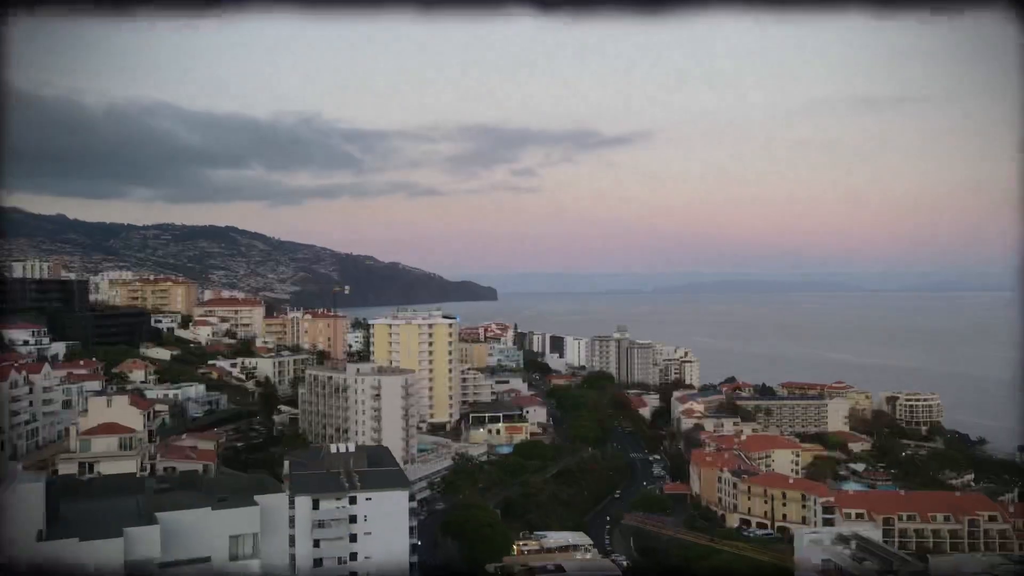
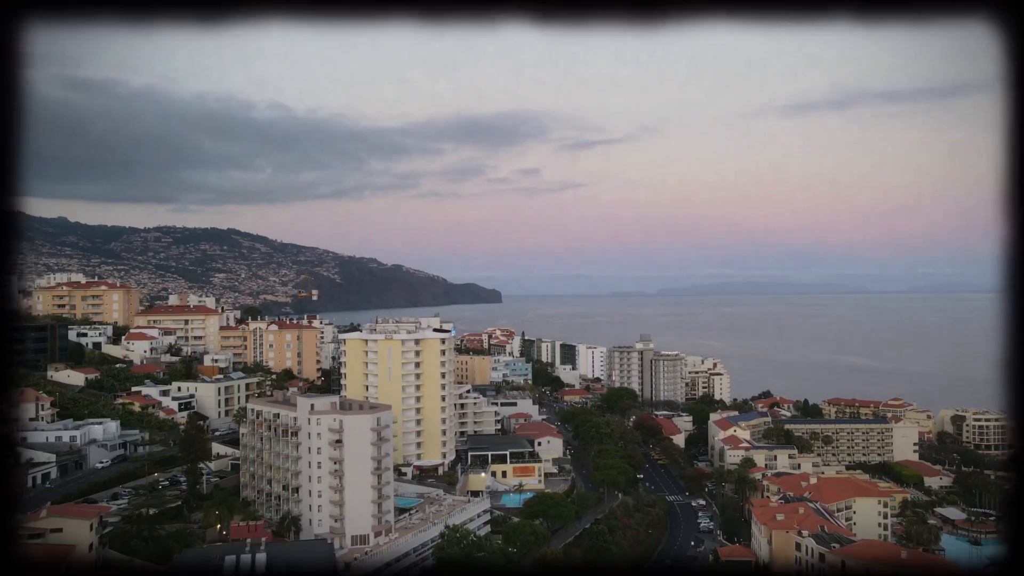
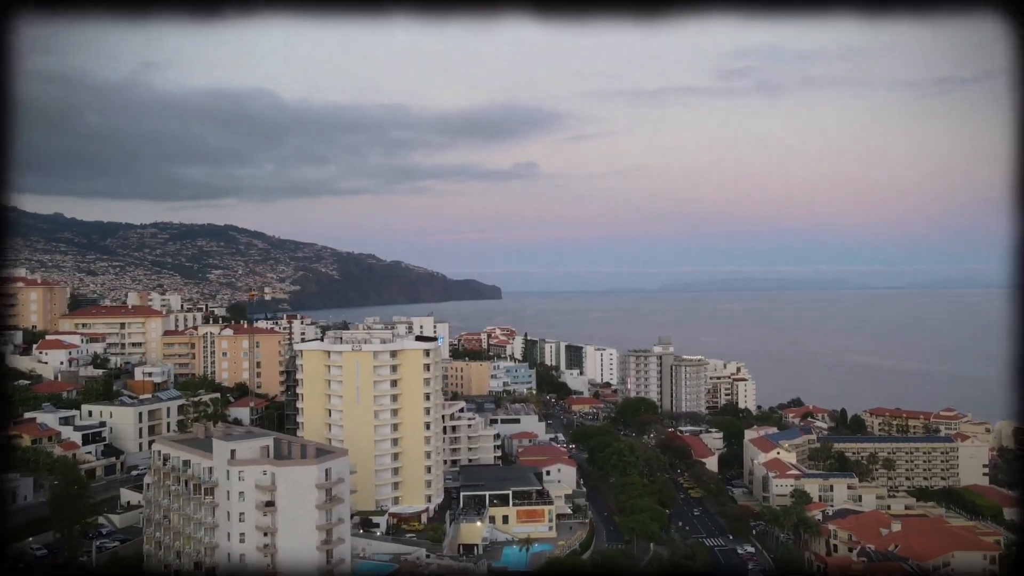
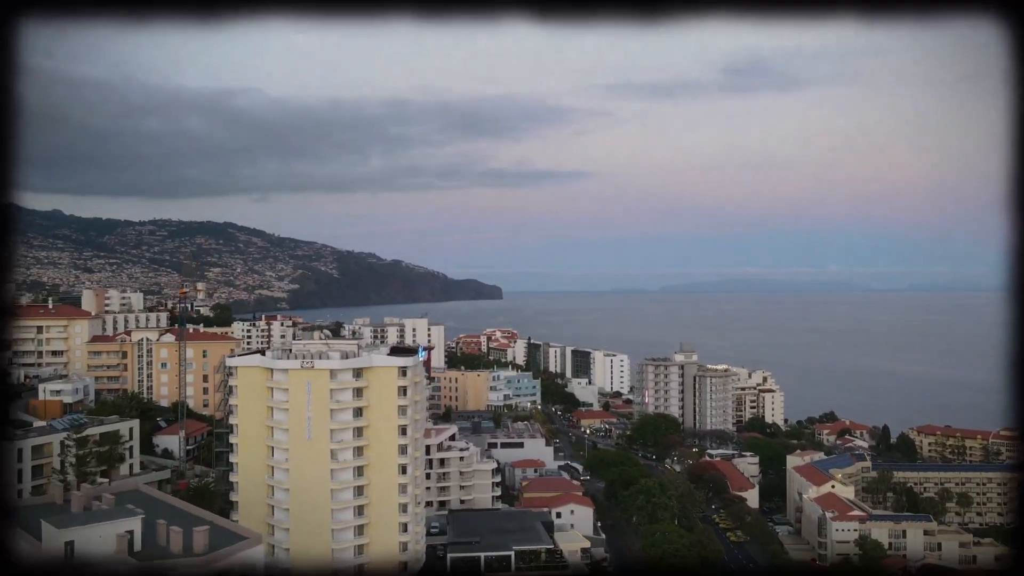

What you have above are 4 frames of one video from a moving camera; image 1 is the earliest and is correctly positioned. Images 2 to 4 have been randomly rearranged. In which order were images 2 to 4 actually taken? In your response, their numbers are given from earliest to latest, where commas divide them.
2, 3, 4
